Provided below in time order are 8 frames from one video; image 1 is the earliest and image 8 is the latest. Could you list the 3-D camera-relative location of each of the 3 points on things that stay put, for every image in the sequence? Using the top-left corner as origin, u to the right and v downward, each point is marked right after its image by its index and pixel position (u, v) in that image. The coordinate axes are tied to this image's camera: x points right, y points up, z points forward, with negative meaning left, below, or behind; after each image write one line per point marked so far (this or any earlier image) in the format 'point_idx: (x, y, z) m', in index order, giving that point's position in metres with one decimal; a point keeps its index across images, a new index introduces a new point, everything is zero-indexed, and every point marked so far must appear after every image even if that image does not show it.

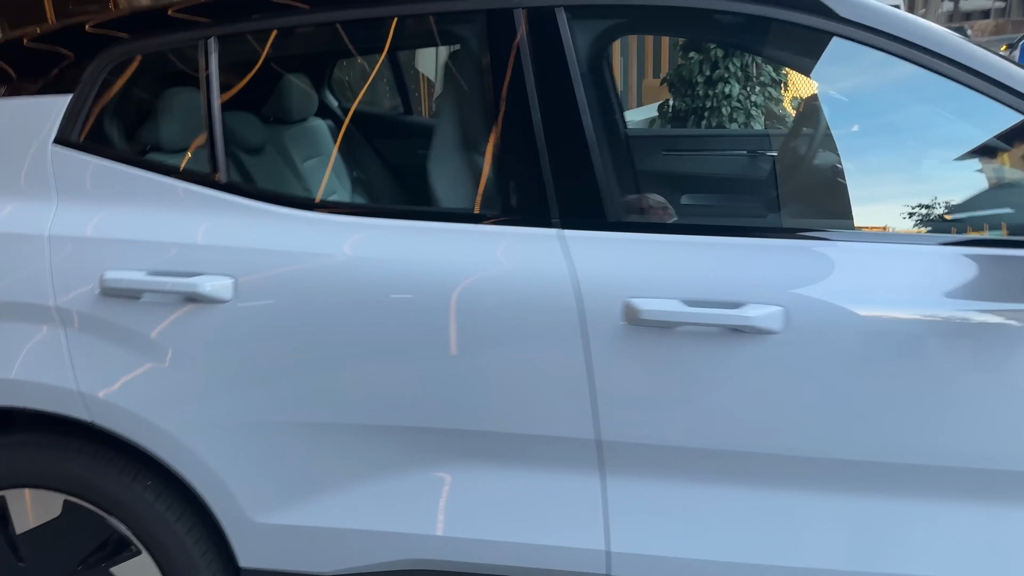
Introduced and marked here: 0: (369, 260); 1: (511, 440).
0: (-0.3, +0.1, +1.6) m
1: (0.0, -0.3, +1.6) m
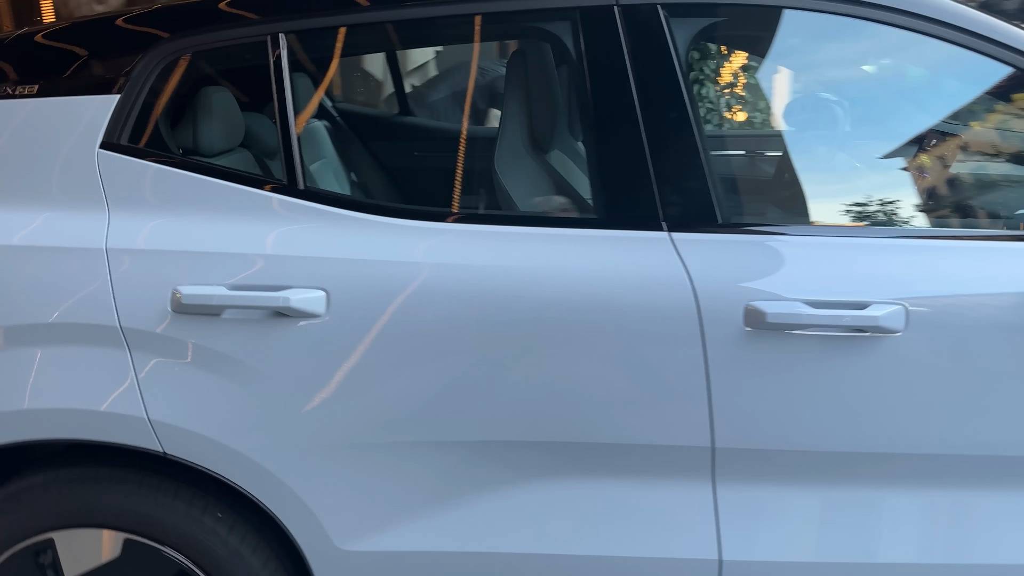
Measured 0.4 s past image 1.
0: (-0.1, 0.0, +1.5) m
1: (+0.2, -0.3, +1.5) m
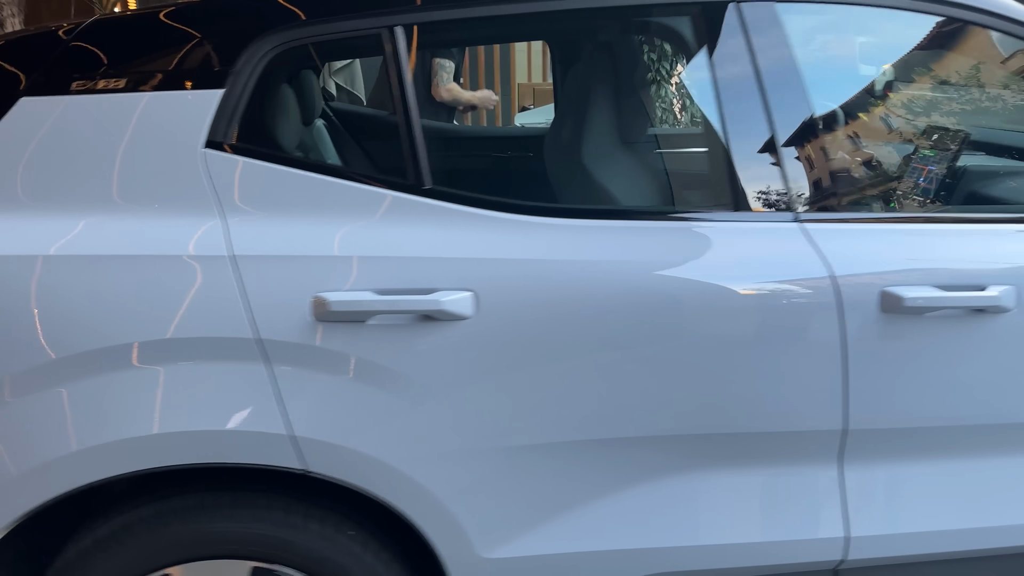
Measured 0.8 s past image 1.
0: (+0.2, 0.0, +1.5) m
1: (+0.4, -0.3, +1.6) m
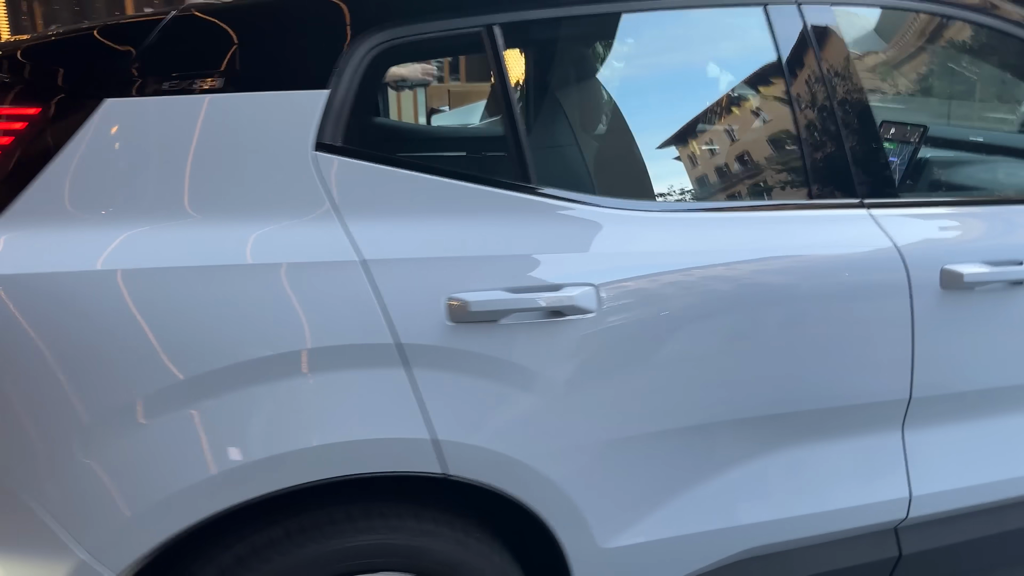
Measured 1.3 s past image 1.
0: (+0.4, +0.1, +1.6) m
1: (+0.6, -0.2, +1.7) m
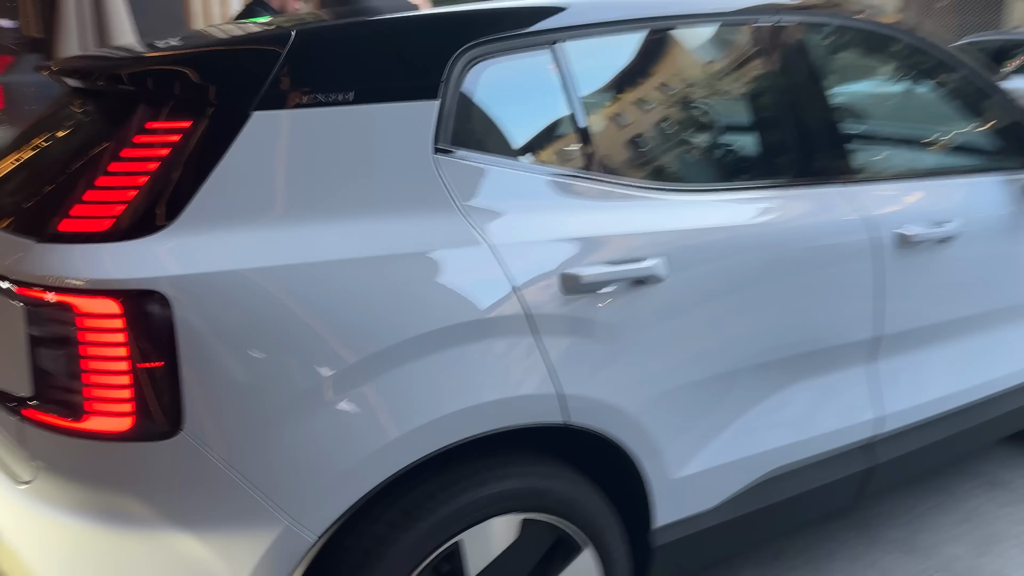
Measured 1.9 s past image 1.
0: (+0.5, +0.1, +1.9) m
1: (+0.7, -0.2, +2.1) m
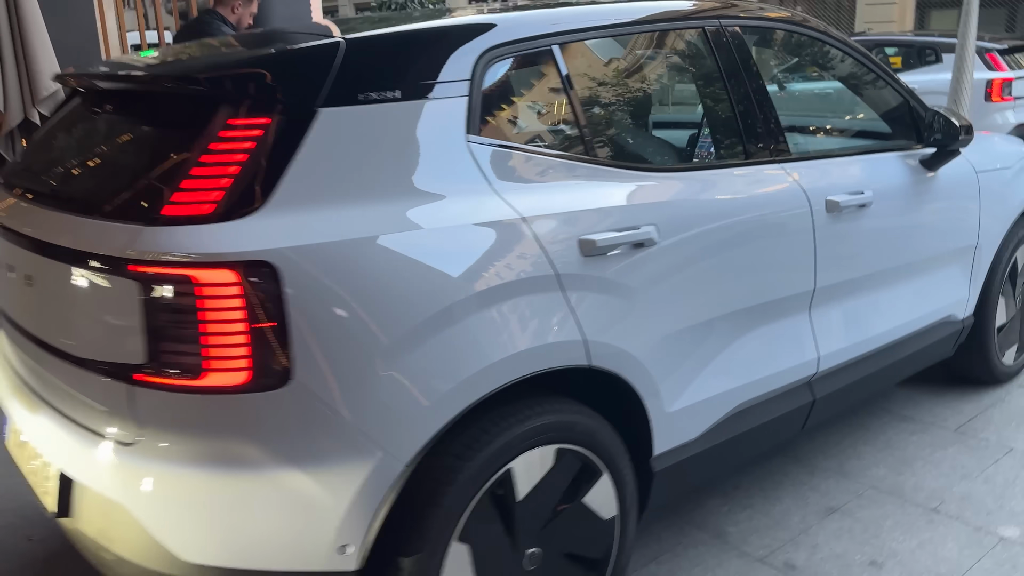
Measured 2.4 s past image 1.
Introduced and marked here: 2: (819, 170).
0: (+0.5, +0.2, +2.2) m
1: (+0.7, 0.0, +2.5) m
2: (+0.9, +0.3, +2.6) m
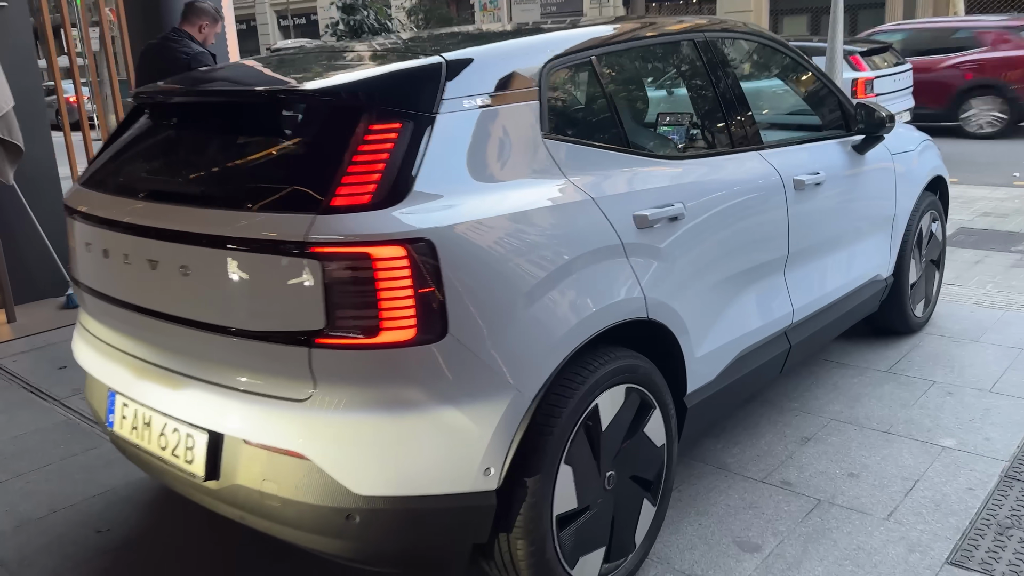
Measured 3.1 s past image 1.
0: (+0.6, +0.3, +2.7) m
1: (+0.8, +0.1, +3.0) m
2: (+1.0, +0.5, +3.1) m
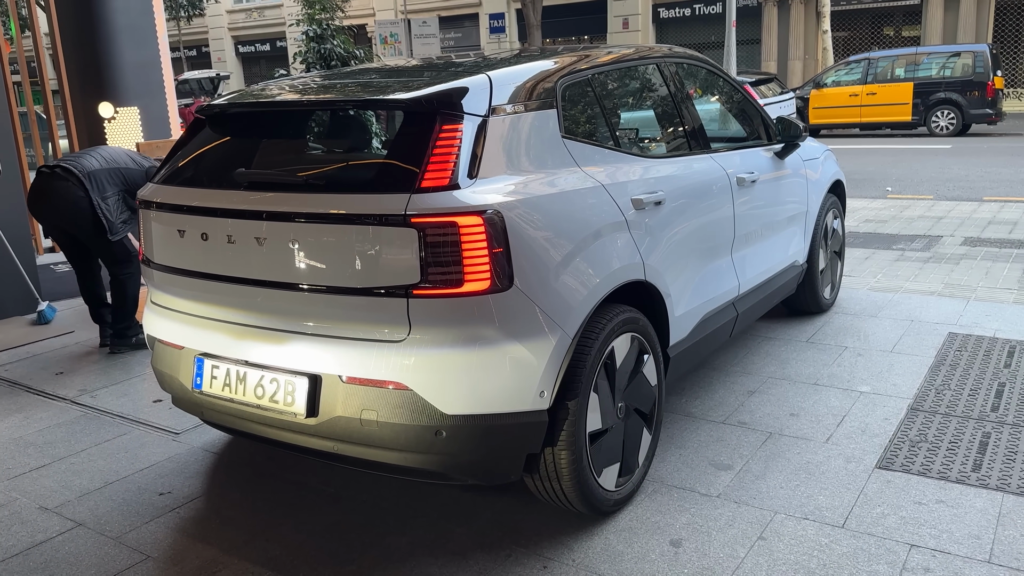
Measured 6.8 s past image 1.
0: (+0.7, +0.4, +3.4) m
1: (+0.9, +0.2, +3.6) m
2: (+0.9, +0.6, +3.8) m
